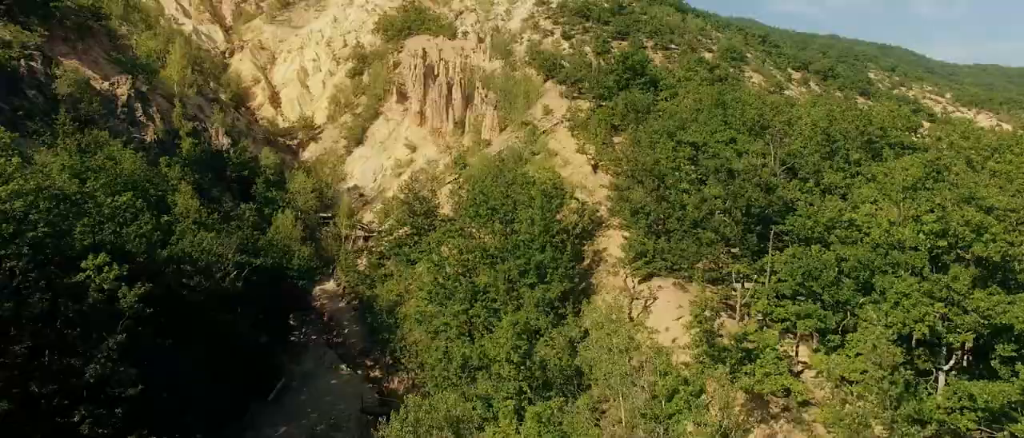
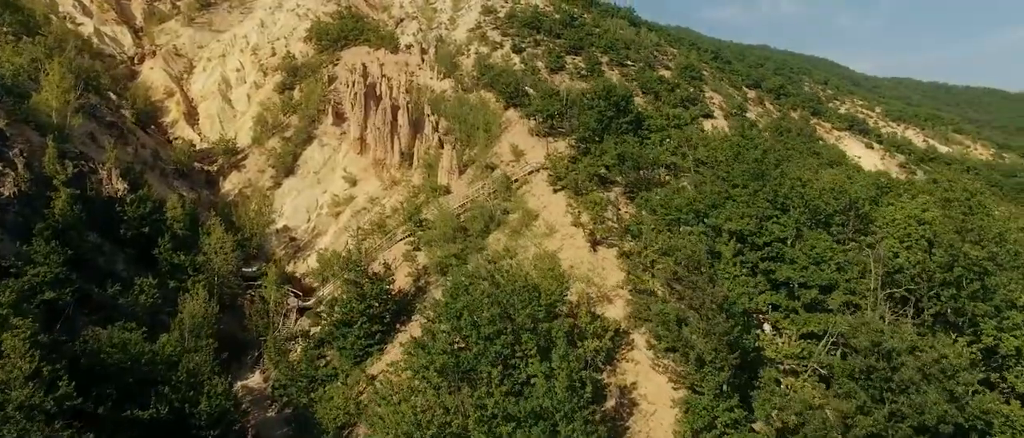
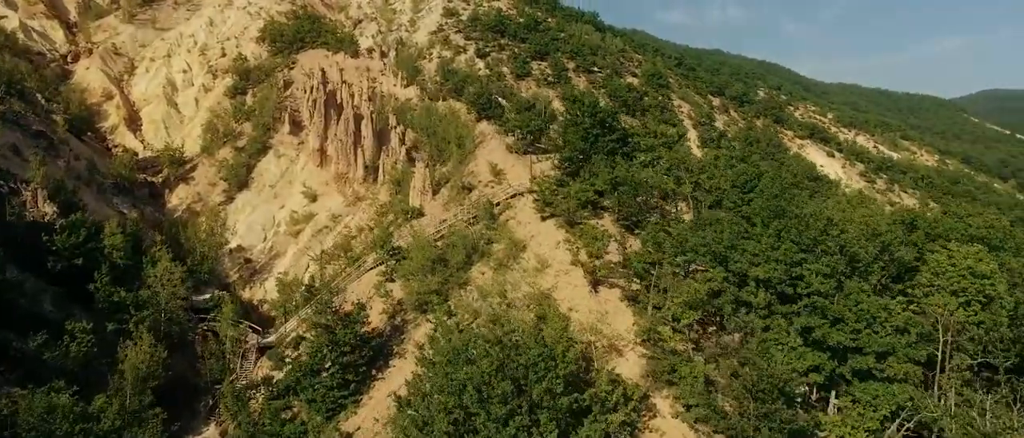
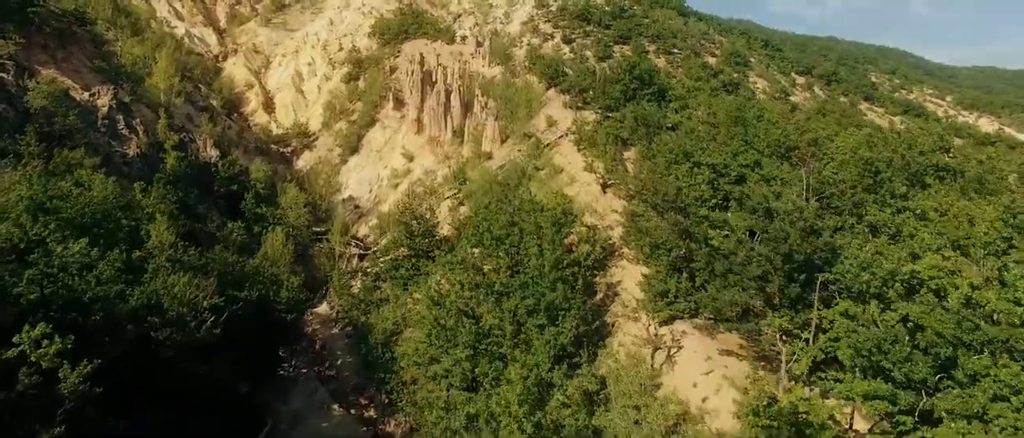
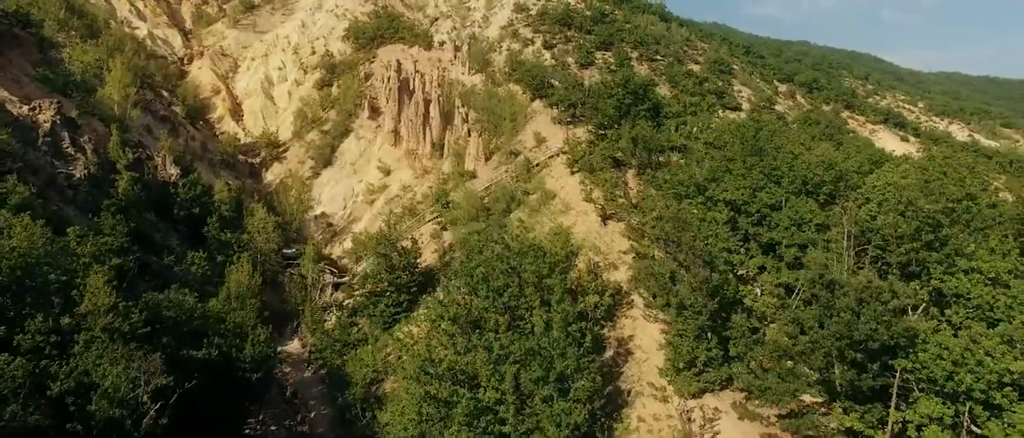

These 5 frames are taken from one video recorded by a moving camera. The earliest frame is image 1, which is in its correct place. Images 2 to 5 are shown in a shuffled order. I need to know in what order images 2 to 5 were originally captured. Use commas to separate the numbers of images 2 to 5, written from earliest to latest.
4, 5, 2, 3
